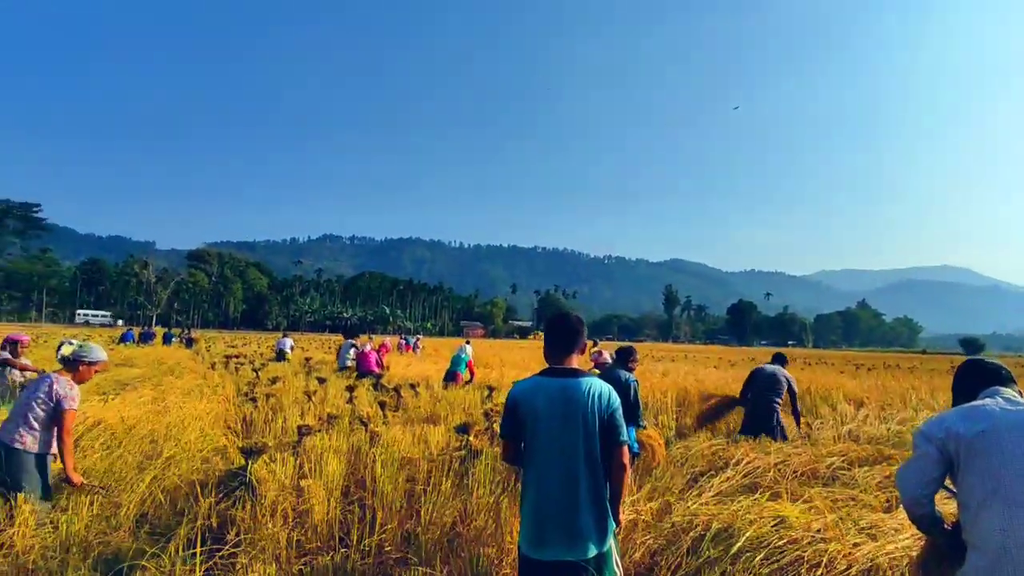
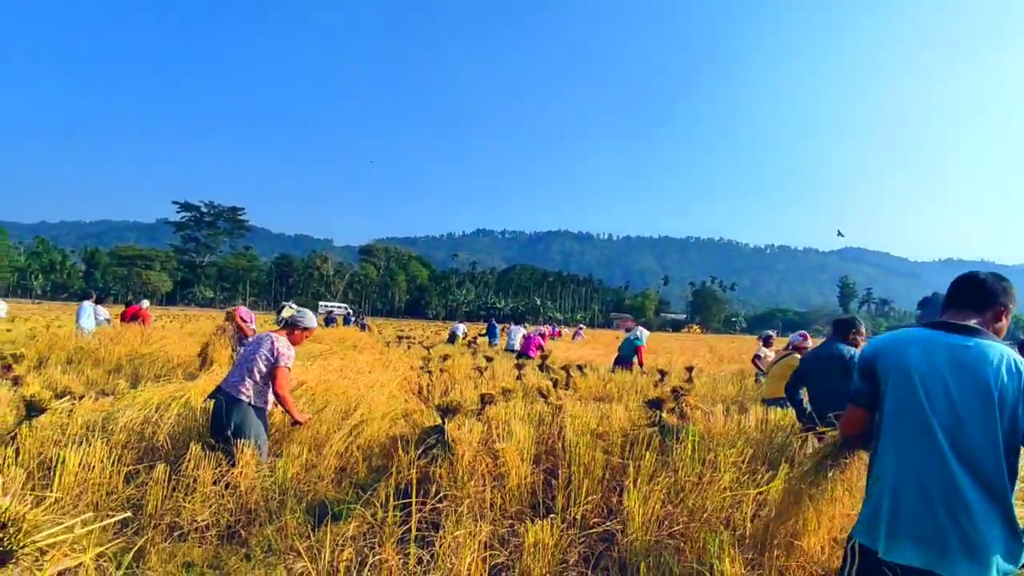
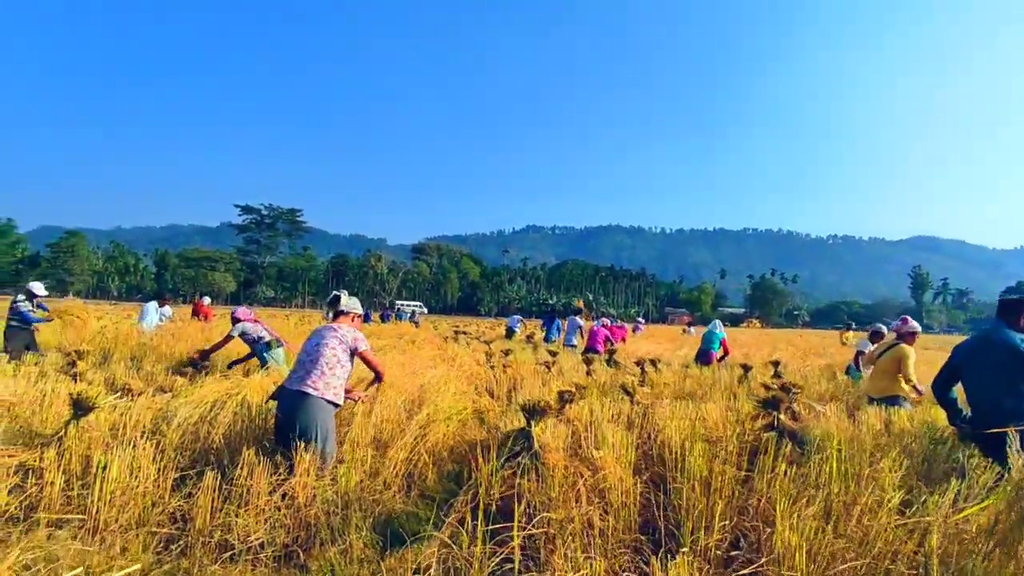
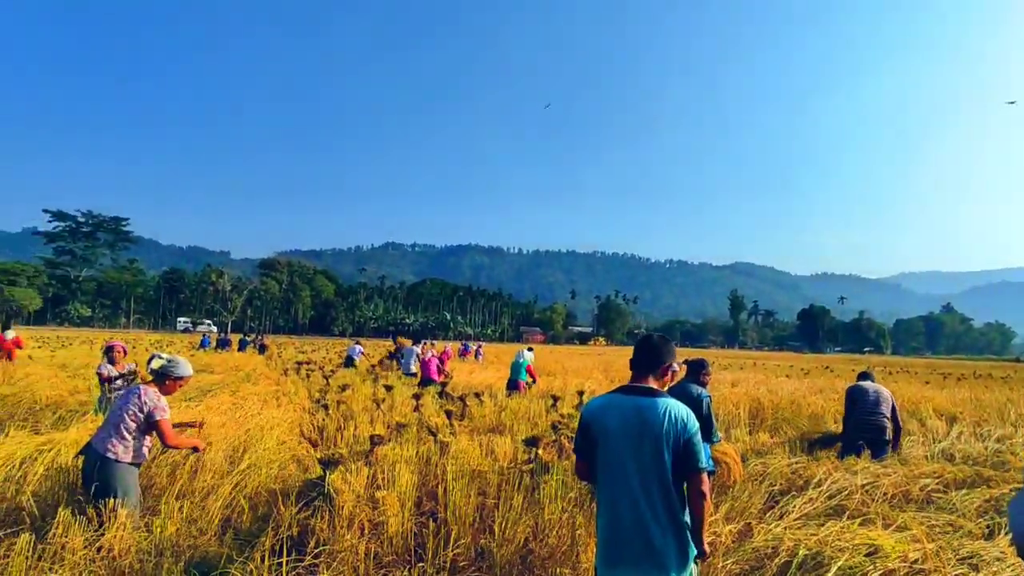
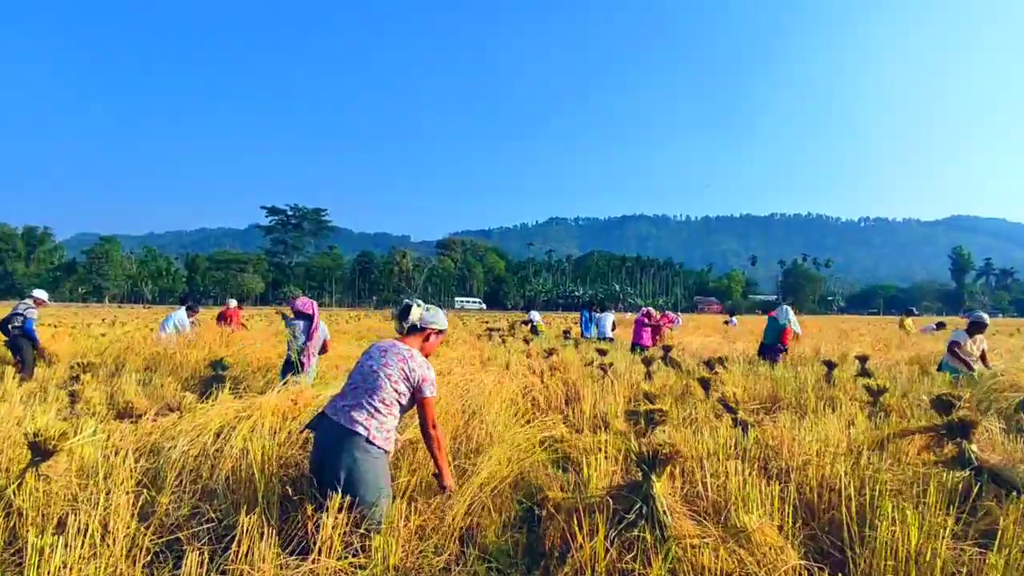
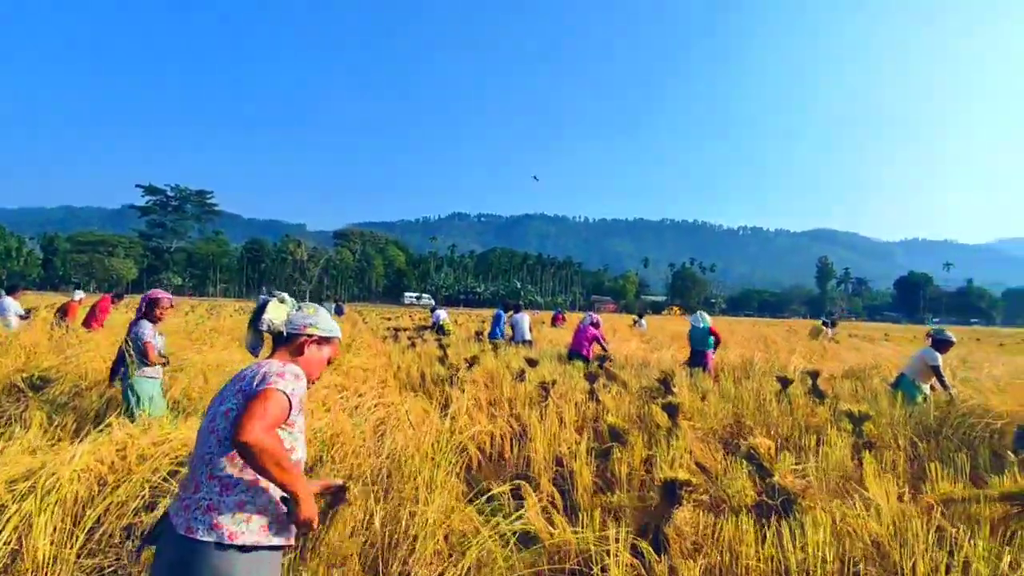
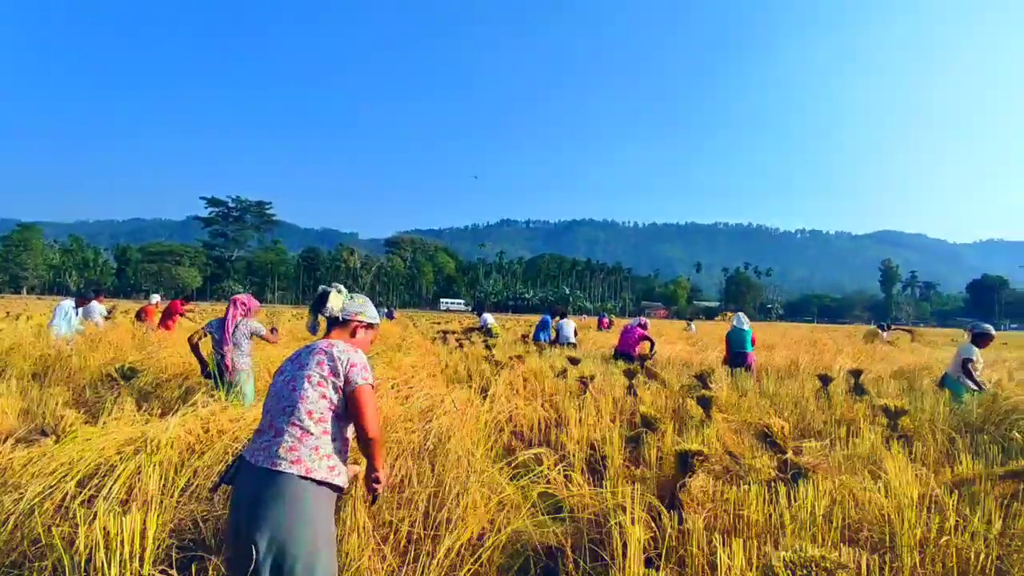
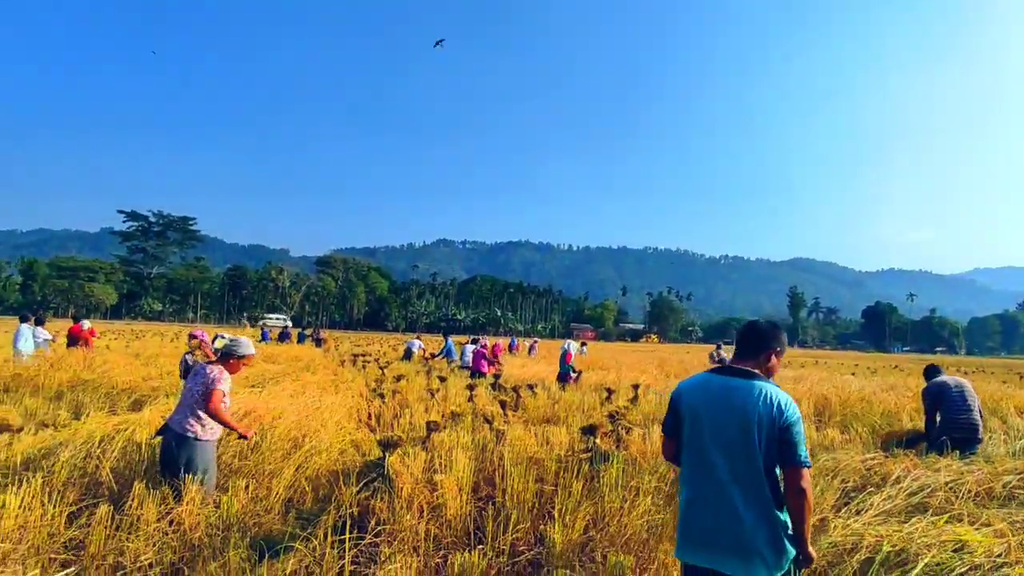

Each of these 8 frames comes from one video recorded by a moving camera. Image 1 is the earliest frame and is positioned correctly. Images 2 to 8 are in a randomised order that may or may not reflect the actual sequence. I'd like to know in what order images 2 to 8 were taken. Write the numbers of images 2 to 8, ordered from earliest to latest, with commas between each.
4, 8, 2, 3, 5, 7, 6
